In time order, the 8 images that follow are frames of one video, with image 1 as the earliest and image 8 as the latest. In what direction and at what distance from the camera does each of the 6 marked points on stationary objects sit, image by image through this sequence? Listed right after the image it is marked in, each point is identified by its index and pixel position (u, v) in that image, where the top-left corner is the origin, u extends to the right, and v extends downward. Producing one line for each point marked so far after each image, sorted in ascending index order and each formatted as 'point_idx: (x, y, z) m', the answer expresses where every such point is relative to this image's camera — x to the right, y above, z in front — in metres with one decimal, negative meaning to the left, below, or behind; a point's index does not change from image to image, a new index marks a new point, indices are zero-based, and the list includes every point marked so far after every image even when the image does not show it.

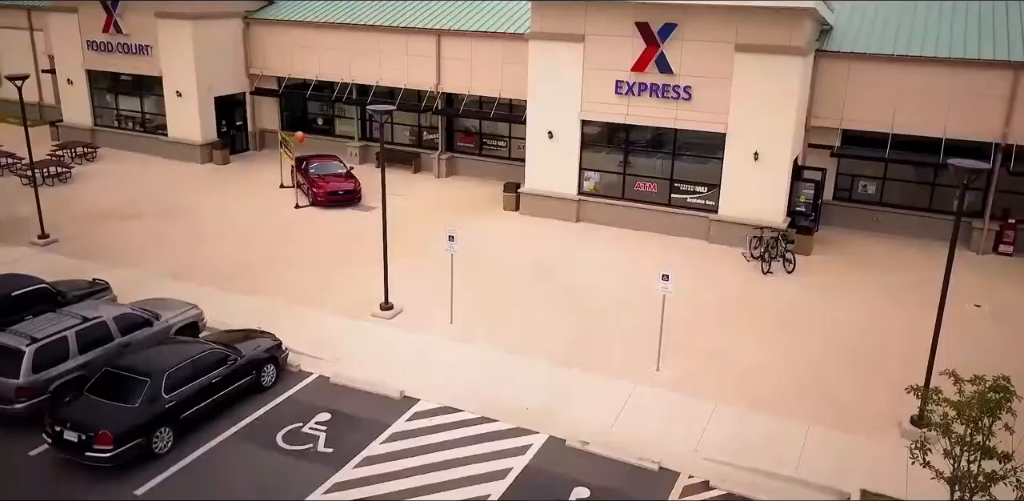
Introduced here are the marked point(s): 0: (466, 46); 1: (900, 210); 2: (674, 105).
0: (-0.8, +3.6, +20.1) m
1: (+5.9, +0.6, +17.0) m
2: (+2.3, +2.1, +16.2) m
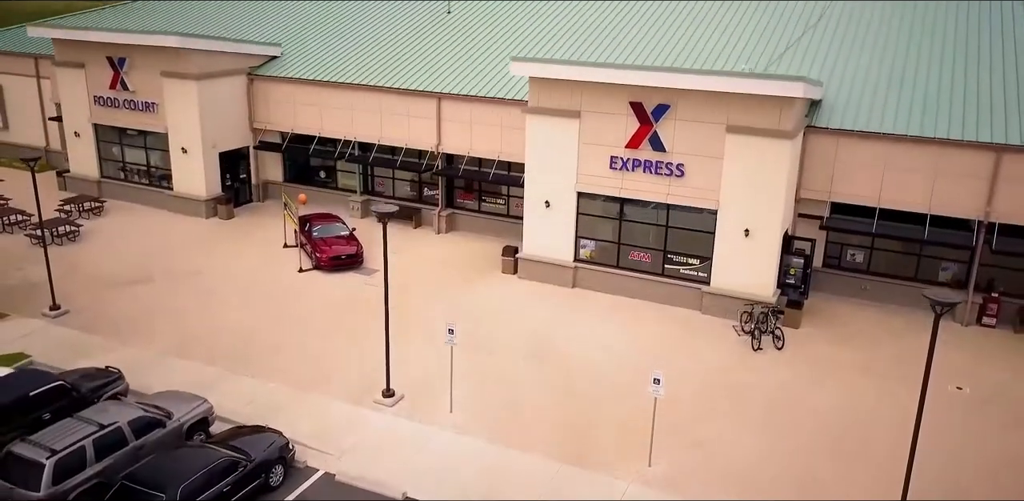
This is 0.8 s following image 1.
0: (-0.9, +2.6, +20.5) m
1: (+5.9, -0.4, +17.5) m
2: (+2.3, +1.0, +16.7) m
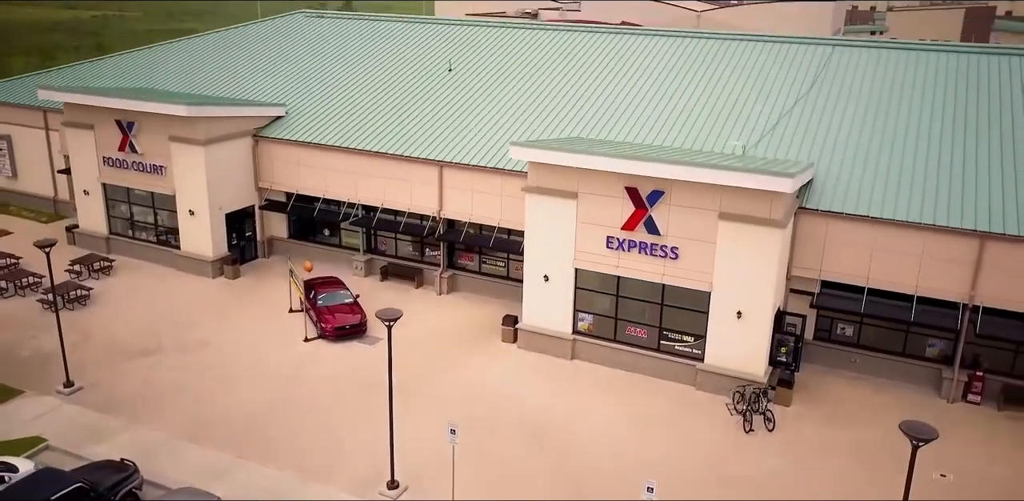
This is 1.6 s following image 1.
0: (-0.9, +1.4, +21.1) m
1: (+5.9, -1.7, +18.0) m
2: (+2.3, -0.2, +17.2) m
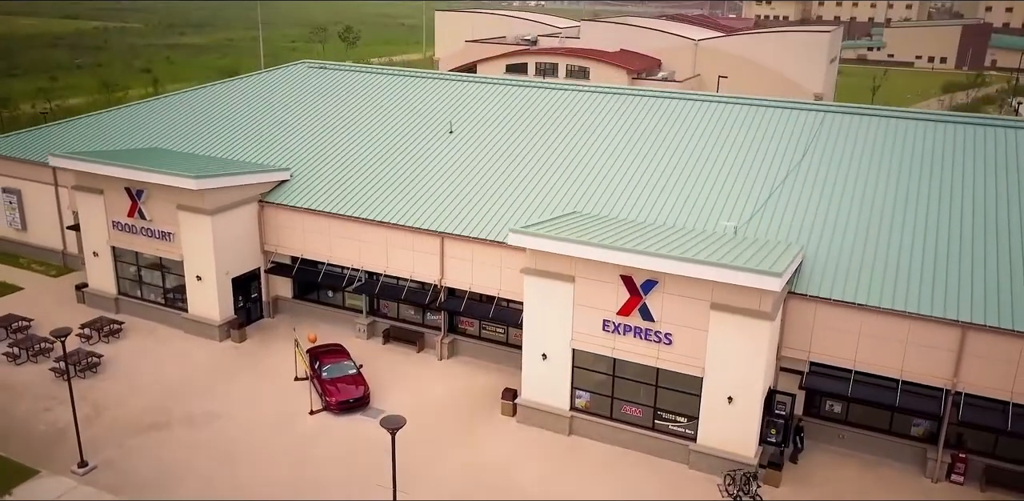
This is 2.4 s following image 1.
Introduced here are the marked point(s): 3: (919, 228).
0: (-0.9, 0.0, +21.7) m
1: (+5.8, -3.0, +18.6) m
2: (+2.3, -1.5, +17.8) m
3: (+7.2, +0.4, +19.8) m
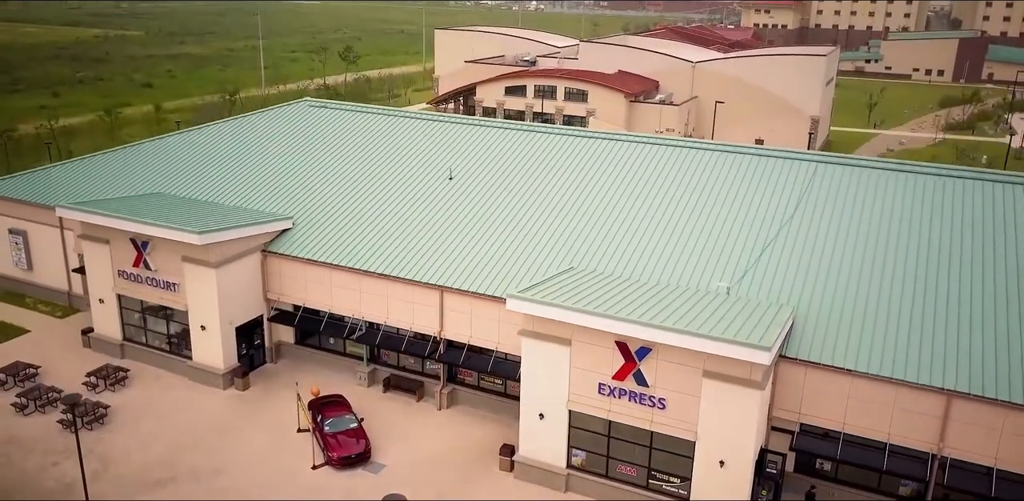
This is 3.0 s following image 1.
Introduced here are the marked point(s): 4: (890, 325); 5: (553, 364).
0: (-0.9, -1.1, +22.1) m
1: (+5.8, -4.1, +19.1) m
2: (+2.3, -2.6, +18.3) m
3: (+7.1, -0.6, +20.3) m
4: (+6.4, -1.3, +19.1) m
5: (+0.7, -1.9, +19.1) m
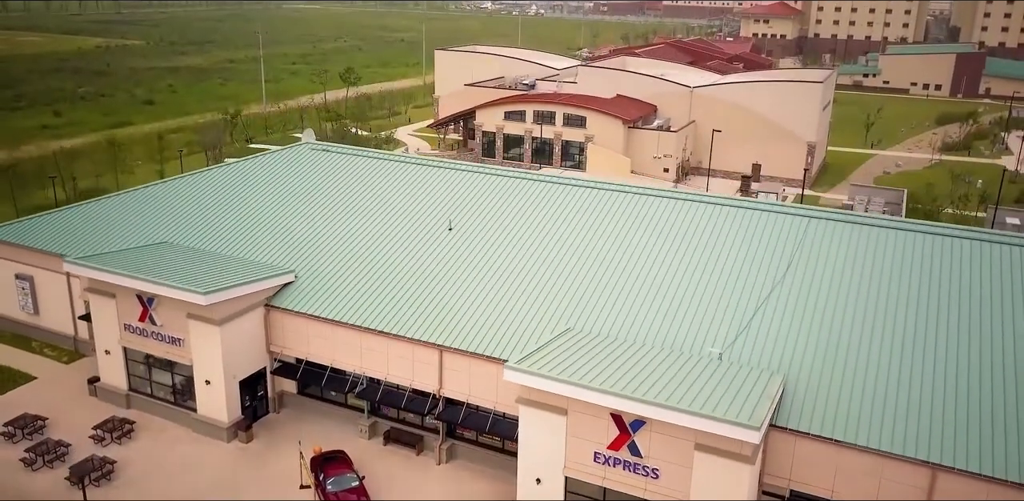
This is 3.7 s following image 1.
0: (-1.0, -2.3, +22.6) m
1: (+5.8, -5.3, +19.6) m
2: (+2.2, -3.9, +18.8) m
3: (+7.1, -1.9, +20.8) m
4: (+6.4, -2.5, +19.6) m
5: (+0.7, -3.2, +19.6) m
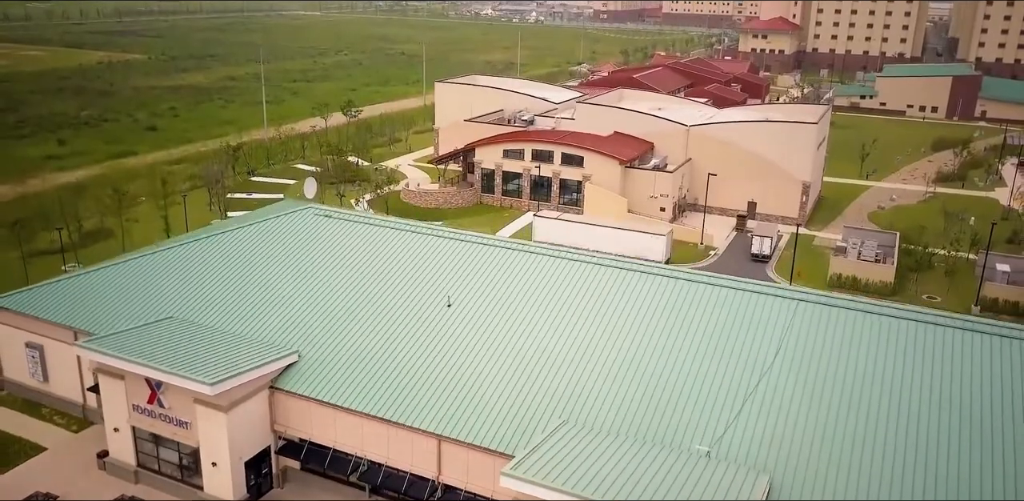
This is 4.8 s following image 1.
0: (-1.0, -4.2, +23.4) m
1: (+5.7, -7.3, +20.4) m
2: (+2.1, -5.8, +19.6) m
3: (+7.0, -3.8, +21.6) m
4: (+6.3, -4.5, +20.4) m
5: (+0.6, -5.1, +20.4) m
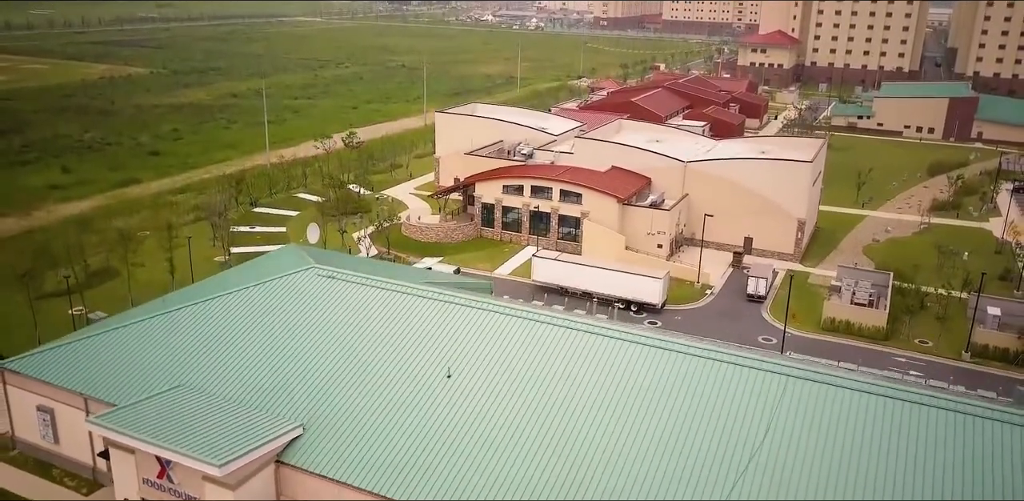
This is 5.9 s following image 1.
0: (-1.1, -6.1, +24.3) m
1: (+5.6, -9.1, +21.2) m
2: (+2.1, -7.7, +20.4) m
3: (+7.0, -5.7, +22.4) m
4: (+6.3, -6.4, +21.3) m
5: (+0.5, -7.0, +21.2) m
